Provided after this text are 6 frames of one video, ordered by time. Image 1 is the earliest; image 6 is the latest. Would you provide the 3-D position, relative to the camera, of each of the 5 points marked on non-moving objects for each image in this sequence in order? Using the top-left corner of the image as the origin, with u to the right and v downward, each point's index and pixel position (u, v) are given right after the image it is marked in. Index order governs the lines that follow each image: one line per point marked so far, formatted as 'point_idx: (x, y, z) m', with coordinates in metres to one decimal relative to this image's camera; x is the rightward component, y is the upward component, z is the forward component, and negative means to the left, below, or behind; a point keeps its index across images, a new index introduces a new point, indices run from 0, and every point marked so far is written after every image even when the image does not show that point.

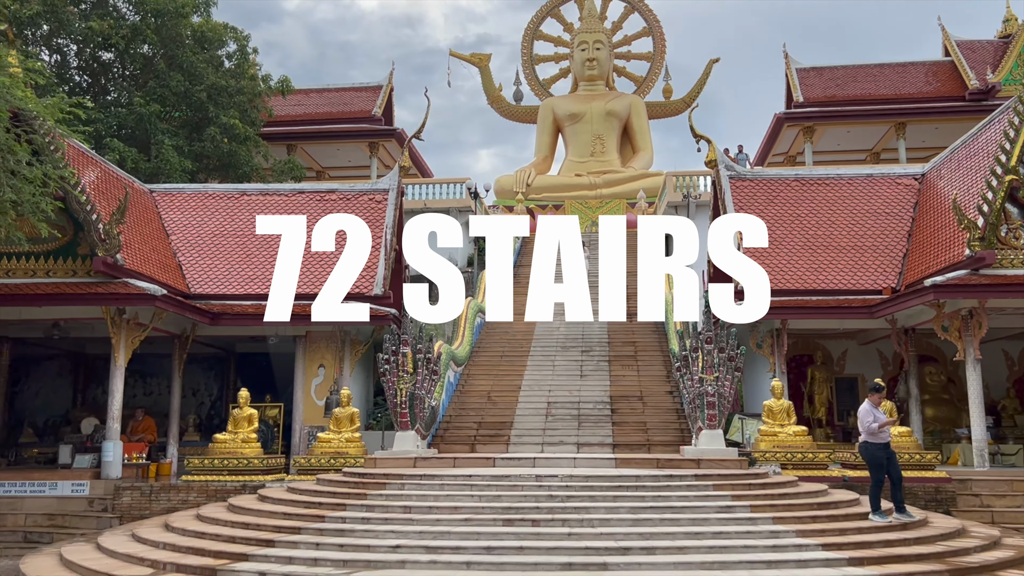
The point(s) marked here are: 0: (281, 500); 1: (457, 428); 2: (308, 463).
0: (-2.5, -2.3, +9.3) m
1: (-0.8, -2.2, +13.1) m
2: (-2.9, -2.5, +12.2) m
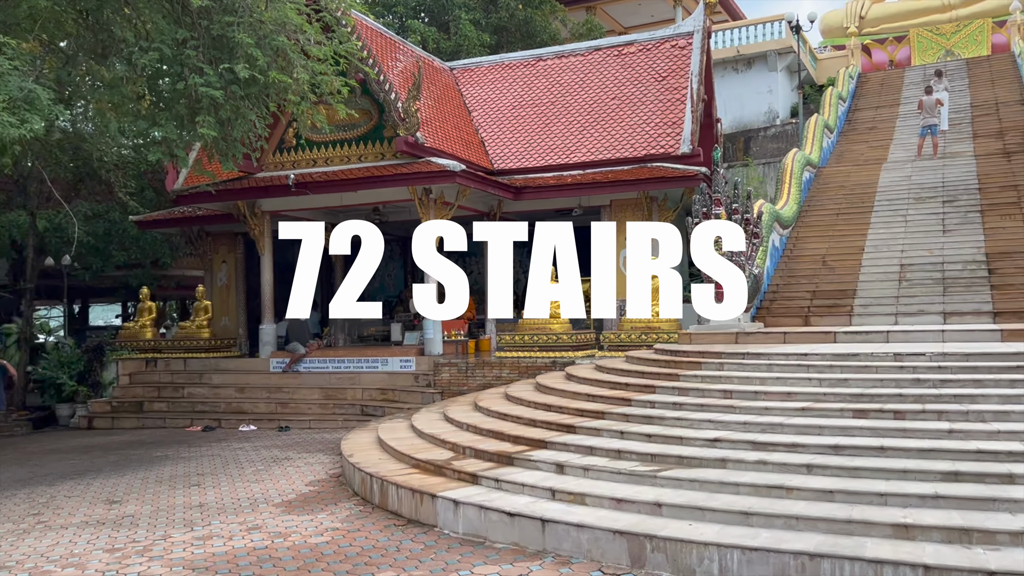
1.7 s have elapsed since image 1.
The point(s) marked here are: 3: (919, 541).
0: (+0.7, -0.9, +8.5) m
1: (+3.7, -0.1, +11.3) m
2: (+1.4, -0.7, +11.3) m
3: (+2.0, -1.3, +4.3) m
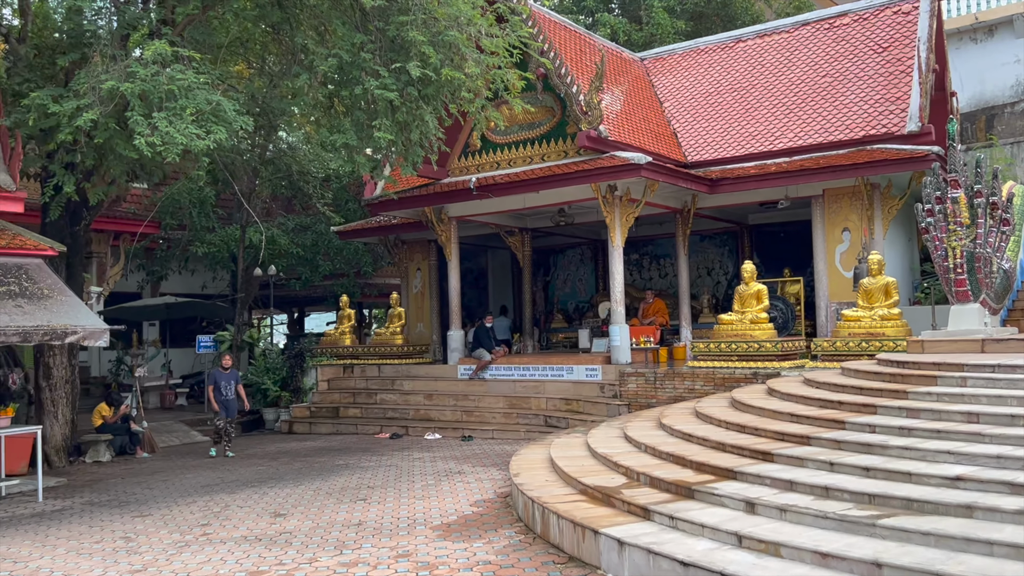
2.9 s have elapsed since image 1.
0: (+2.4, -0.9, +7.2) m
1: (+5.9, -0.1, +9.3) m
2: (+3.7, -0.7, +9.9) m
3: (+2.6, -1.2, +2.8) m
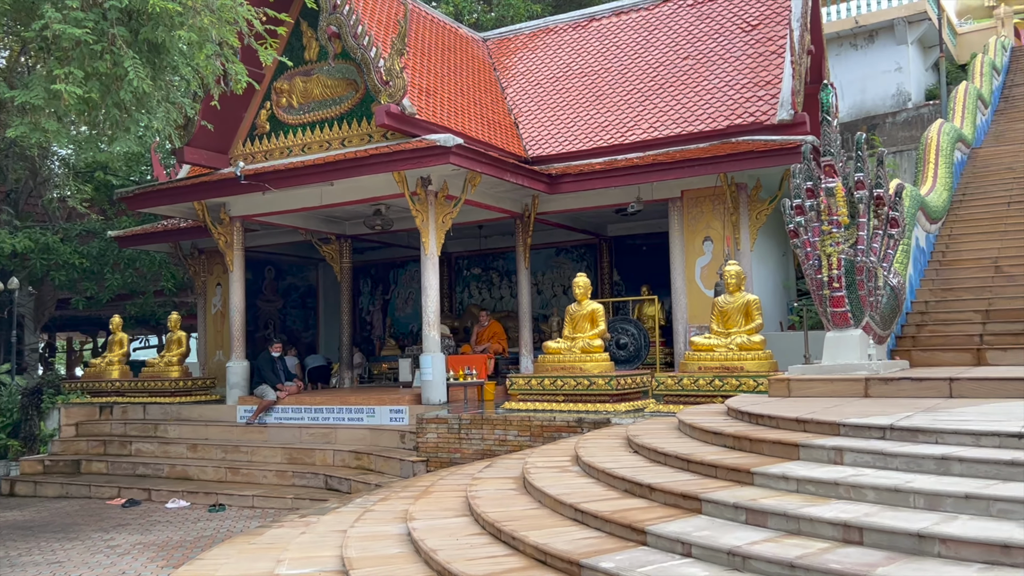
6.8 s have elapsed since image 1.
0: (+0.5, -1.0, +4.8) m
1: (+3.7, -0.3, +7.3) m
2: (+1.5, -0.9, +7.6) m
3: (+1.2, -1.2, +0.5) m
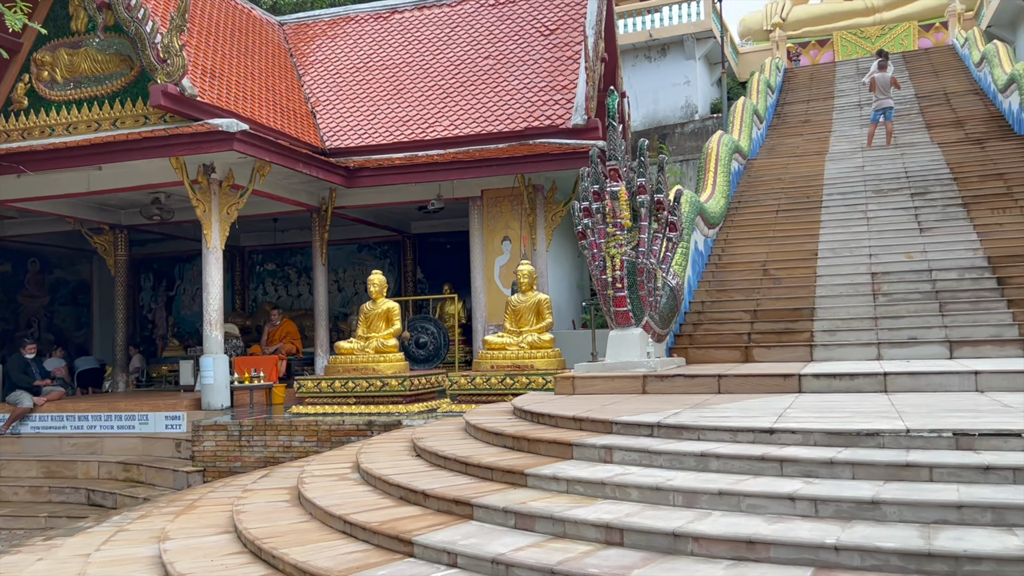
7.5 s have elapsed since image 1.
0: (-0.8, -1.0, +4.6) m
1: (+1.9, -0.3, +7.7) m
2: (-0.3, -0.9, +7.5) m
3: (+0.9, -1.2, +0.5) m
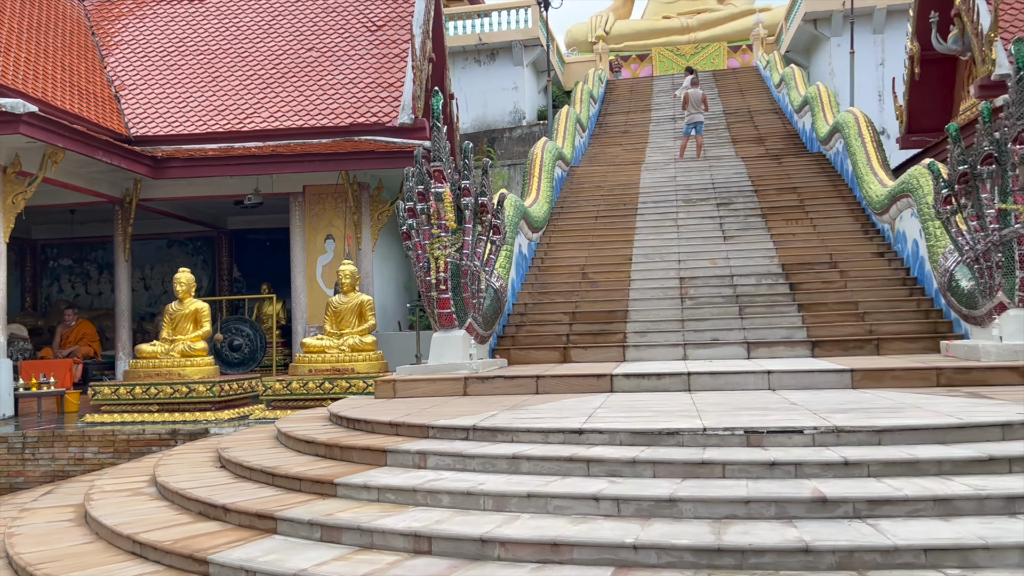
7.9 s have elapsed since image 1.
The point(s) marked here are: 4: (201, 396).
0: (-1.7, -1.0, +4.3) m
1: (+0.3, -0.3, +7.9) m
2: (-1.9, -0.9, +7.2) m
3: (+0.7, -1.2, +0.6) m
4: (-2.6, -0.9, +7.3) m
